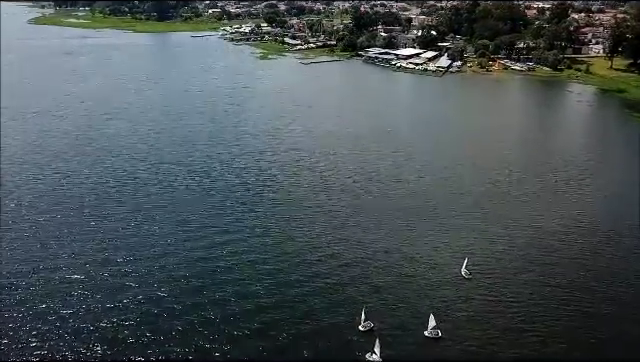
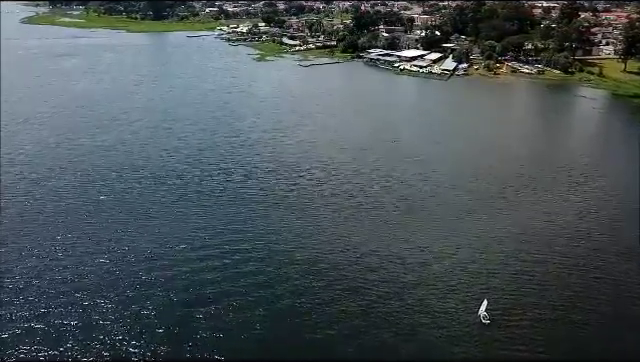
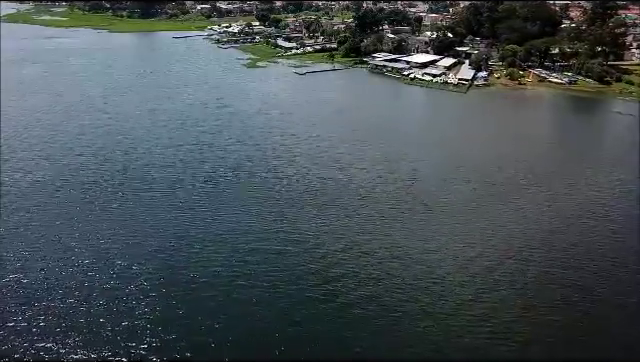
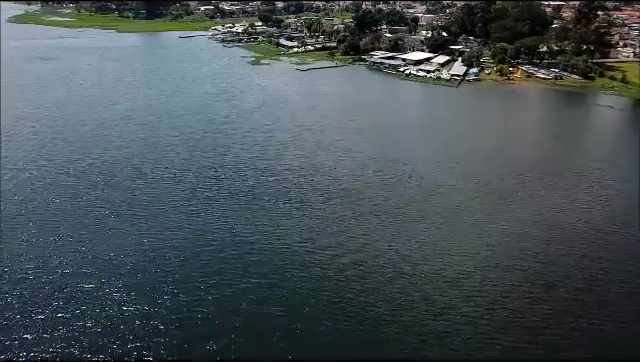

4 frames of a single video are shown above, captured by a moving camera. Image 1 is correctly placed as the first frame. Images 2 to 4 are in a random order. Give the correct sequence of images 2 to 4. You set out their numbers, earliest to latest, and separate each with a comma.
2, 4, 3
